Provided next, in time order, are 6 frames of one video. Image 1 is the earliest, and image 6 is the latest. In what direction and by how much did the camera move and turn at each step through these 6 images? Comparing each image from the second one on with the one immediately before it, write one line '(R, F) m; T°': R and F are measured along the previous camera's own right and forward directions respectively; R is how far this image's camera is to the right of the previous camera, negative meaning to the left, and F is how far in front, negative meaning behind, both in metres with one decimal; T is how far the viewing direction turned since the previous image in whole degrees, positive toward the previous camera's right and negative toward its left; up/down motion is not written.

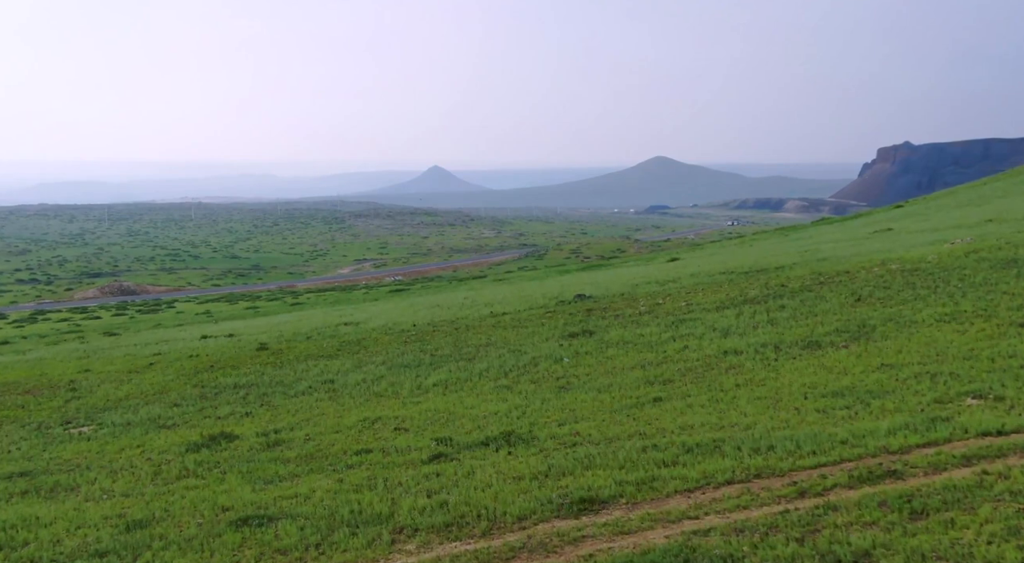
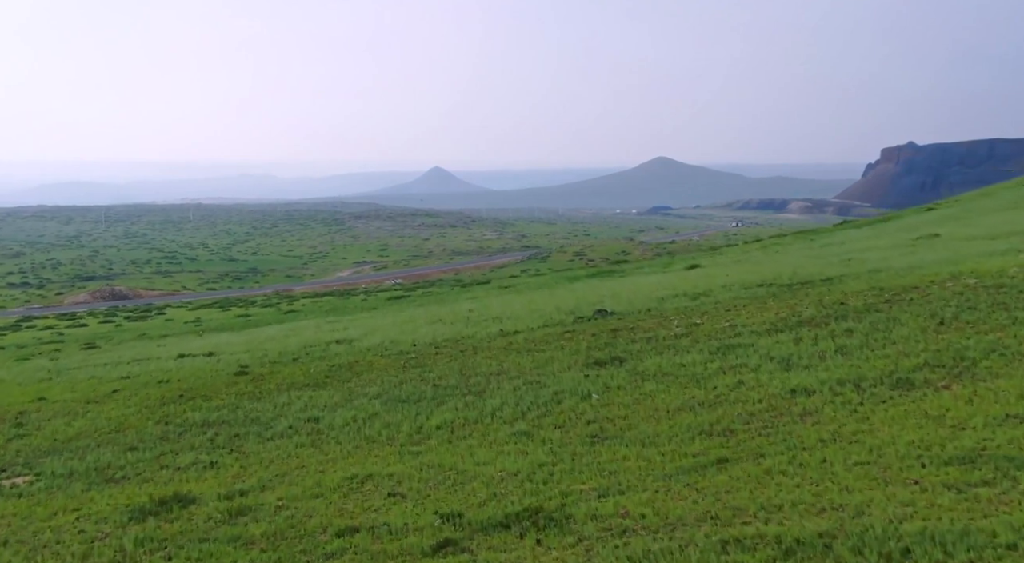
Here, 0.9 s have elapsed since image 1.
(-0.4, +4.8) m; 0°
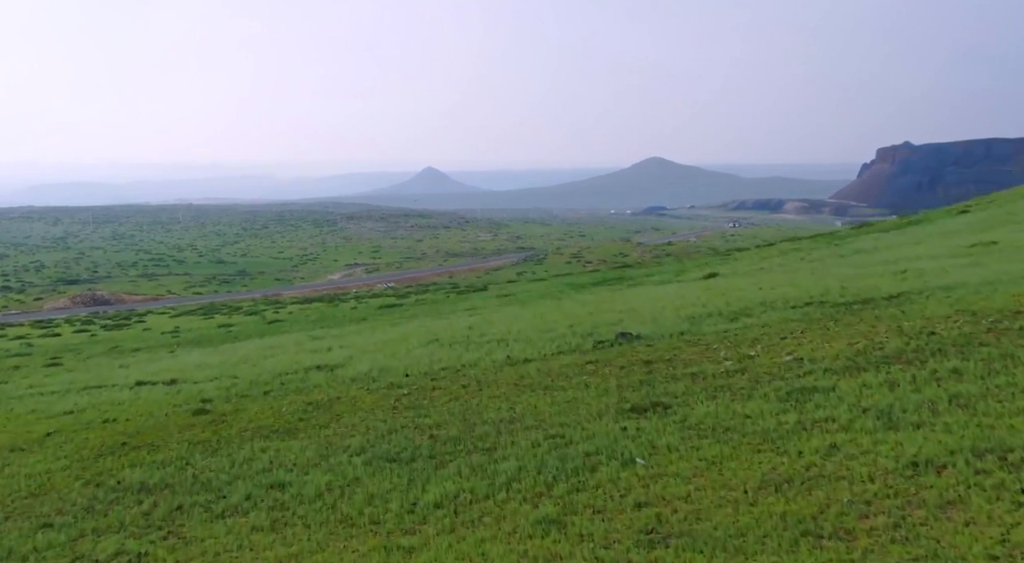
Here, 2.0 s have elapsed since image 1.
(-0.5, +5.6) m; 0°
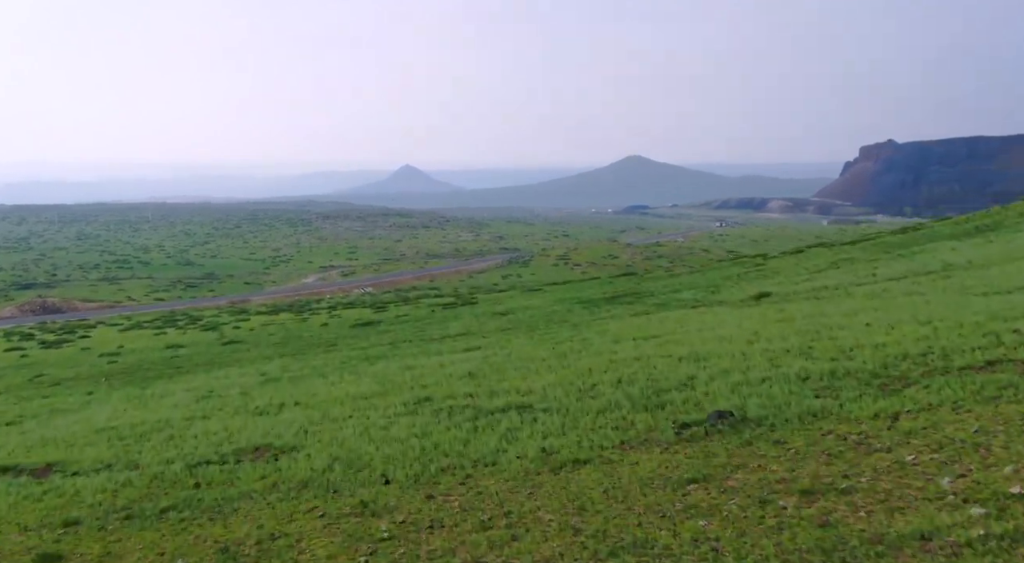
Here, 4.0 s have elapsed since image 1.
(-1.3, +11.7) m; +1°
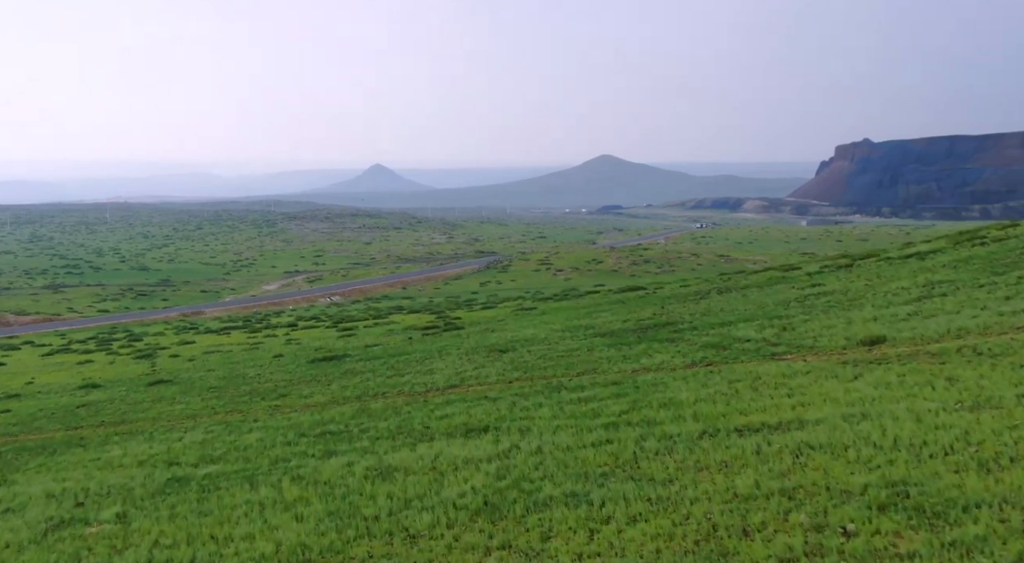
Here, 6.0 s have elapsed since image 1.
(-1.6, +14.0) m; +2°
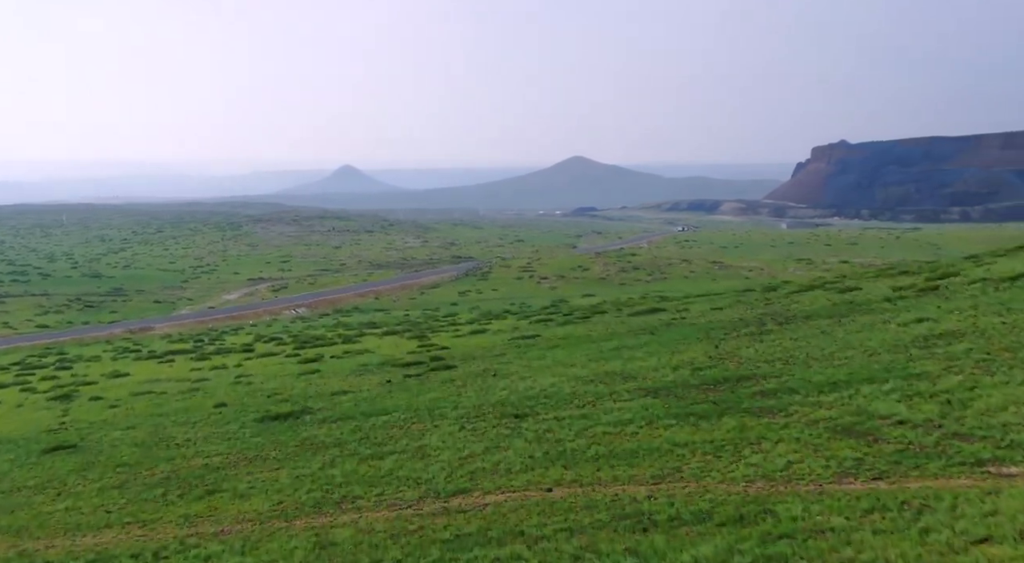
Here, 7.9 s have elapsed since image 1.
(-1.9, +14.0) m; +2°
